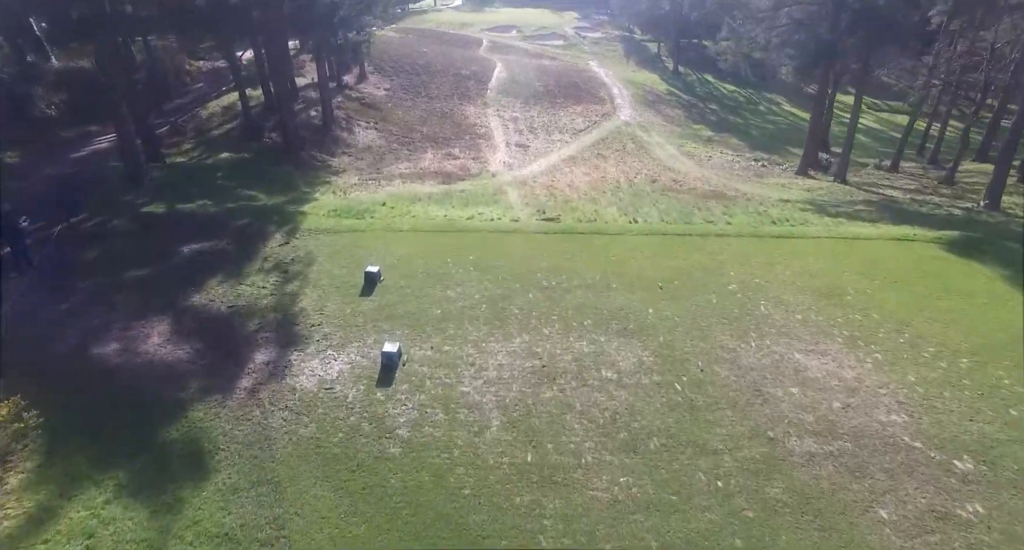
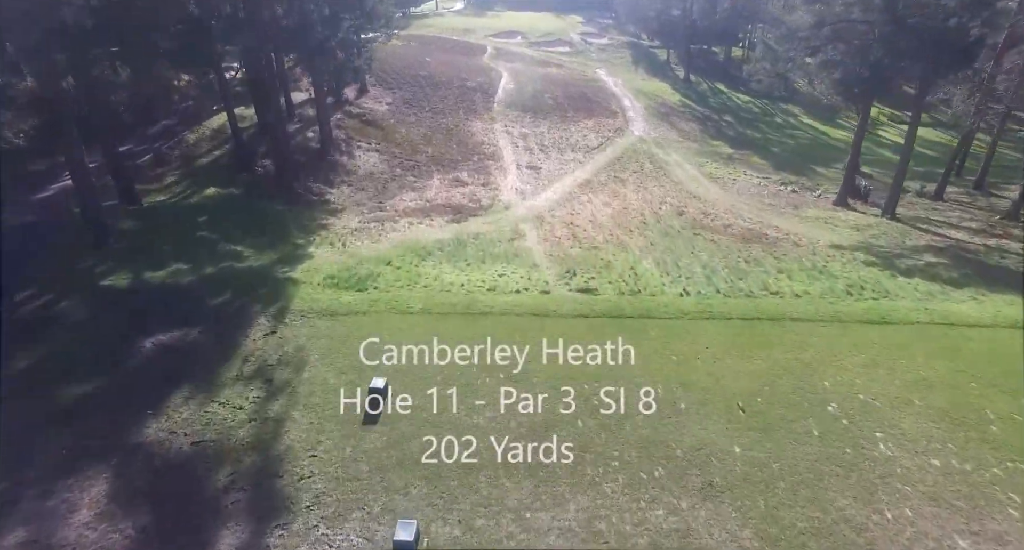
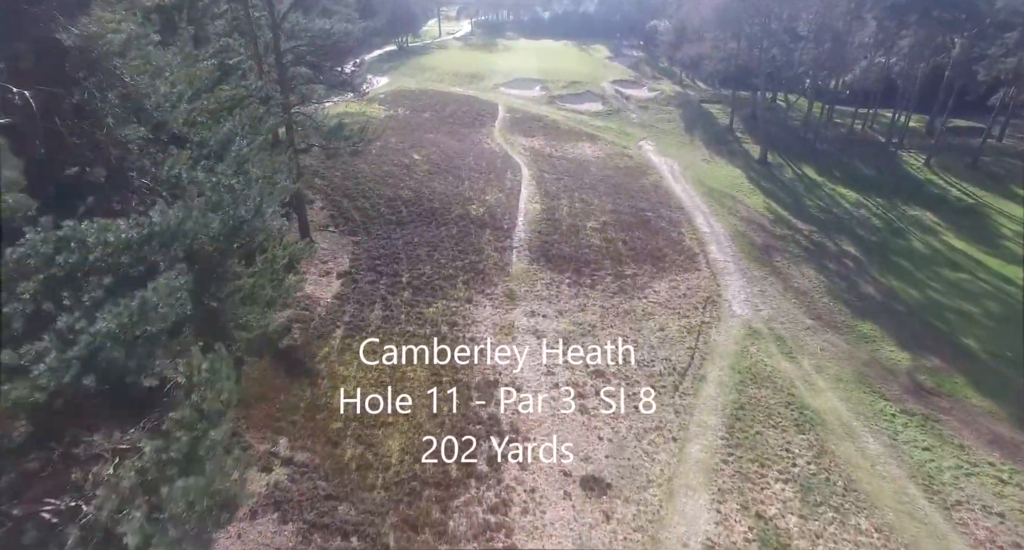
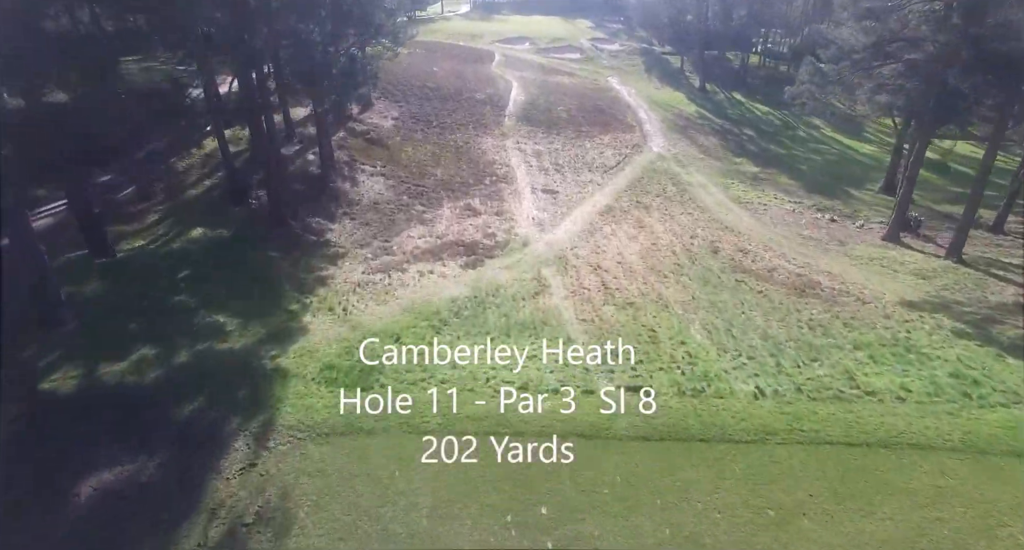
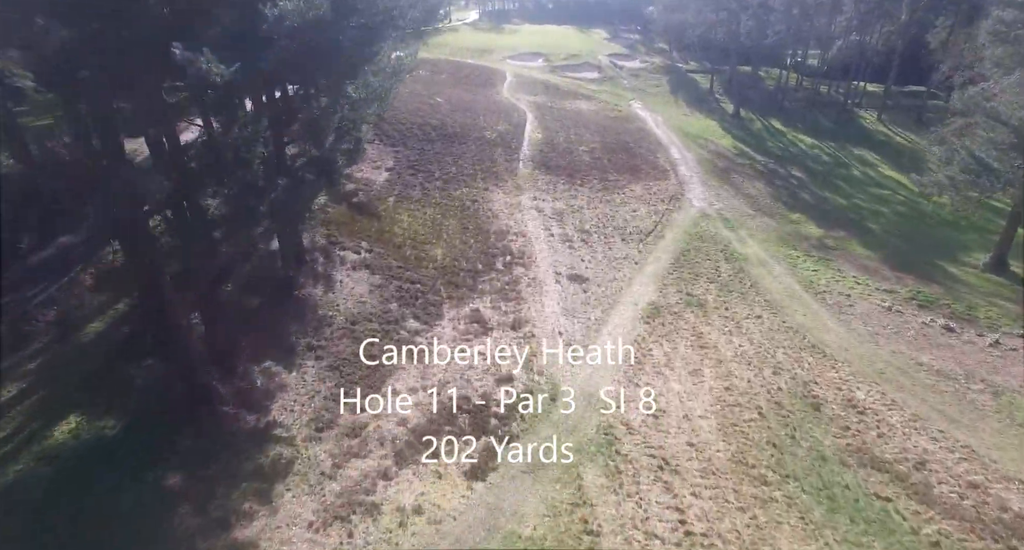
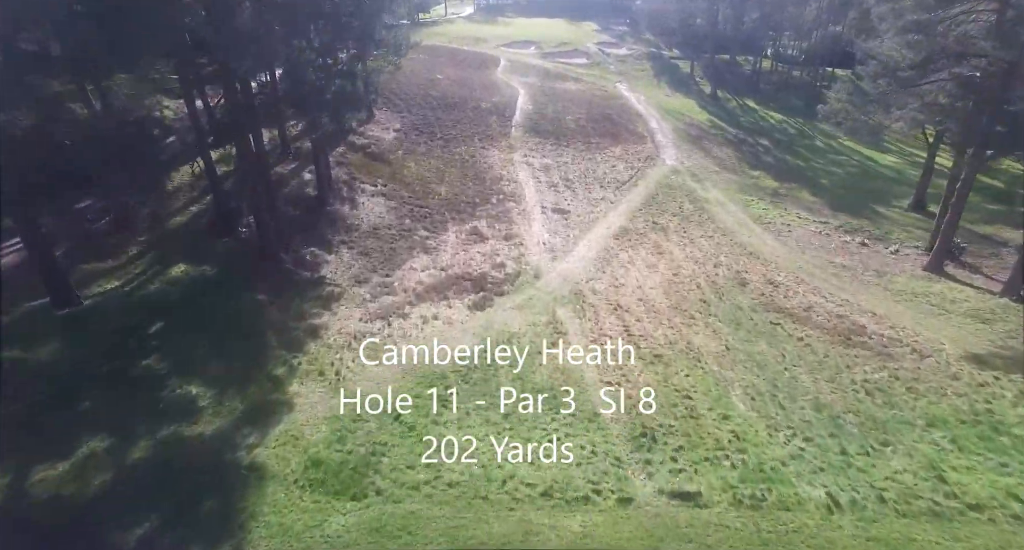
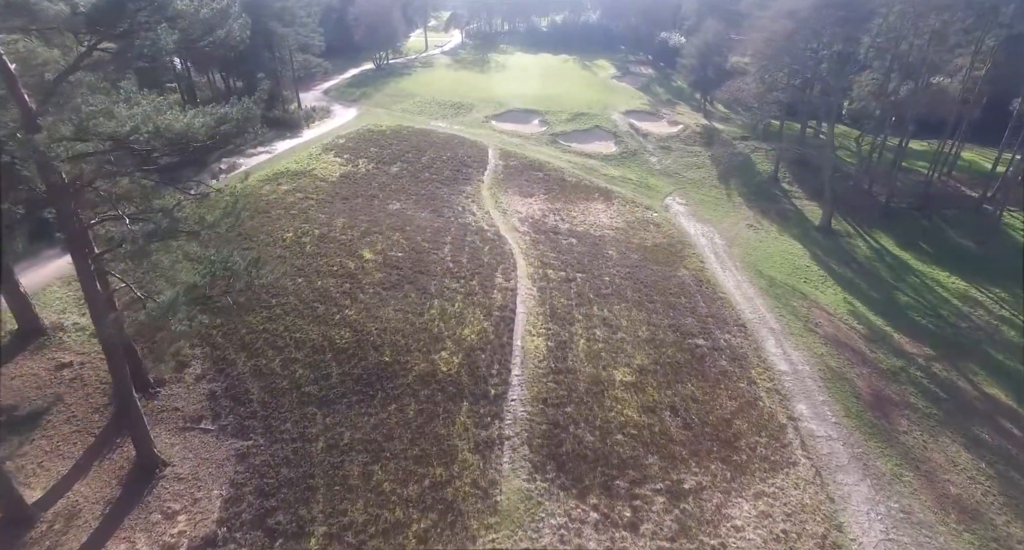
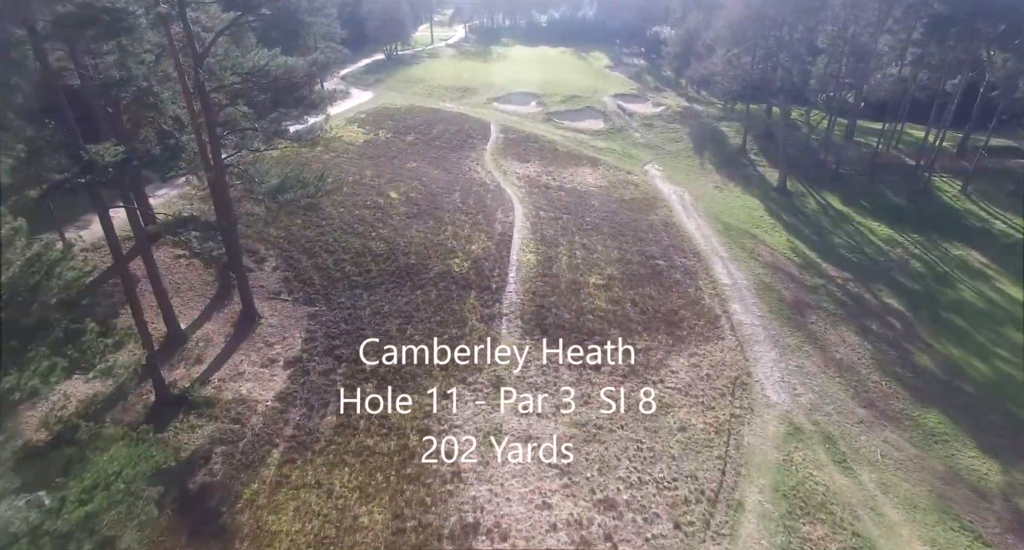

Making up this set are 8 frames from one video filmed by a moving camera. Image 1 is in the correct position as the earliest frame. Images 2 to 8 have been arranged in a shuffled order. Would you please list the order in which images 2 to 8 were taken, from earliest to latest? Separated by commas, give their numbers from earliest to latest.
2, 4, 6, 5, 3, 8, 7
